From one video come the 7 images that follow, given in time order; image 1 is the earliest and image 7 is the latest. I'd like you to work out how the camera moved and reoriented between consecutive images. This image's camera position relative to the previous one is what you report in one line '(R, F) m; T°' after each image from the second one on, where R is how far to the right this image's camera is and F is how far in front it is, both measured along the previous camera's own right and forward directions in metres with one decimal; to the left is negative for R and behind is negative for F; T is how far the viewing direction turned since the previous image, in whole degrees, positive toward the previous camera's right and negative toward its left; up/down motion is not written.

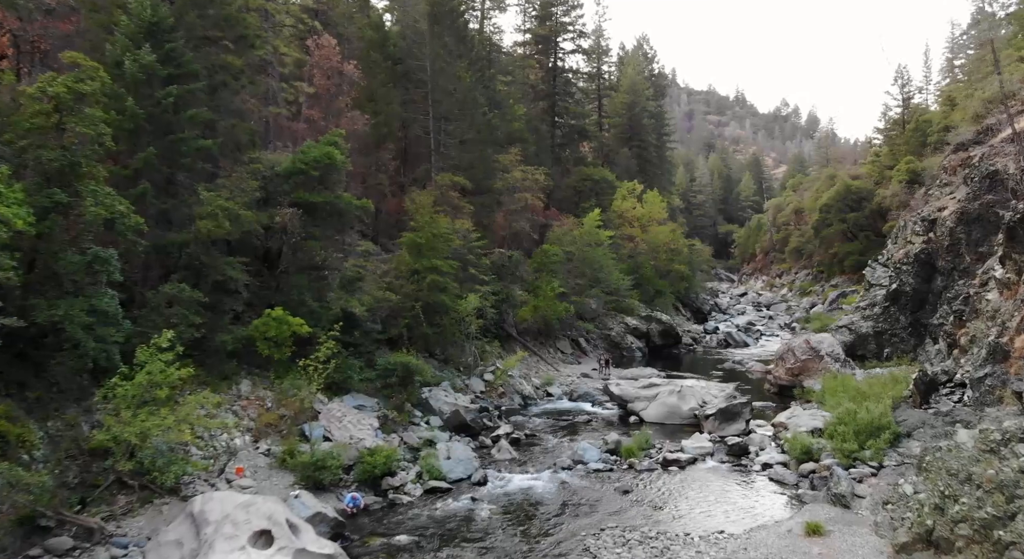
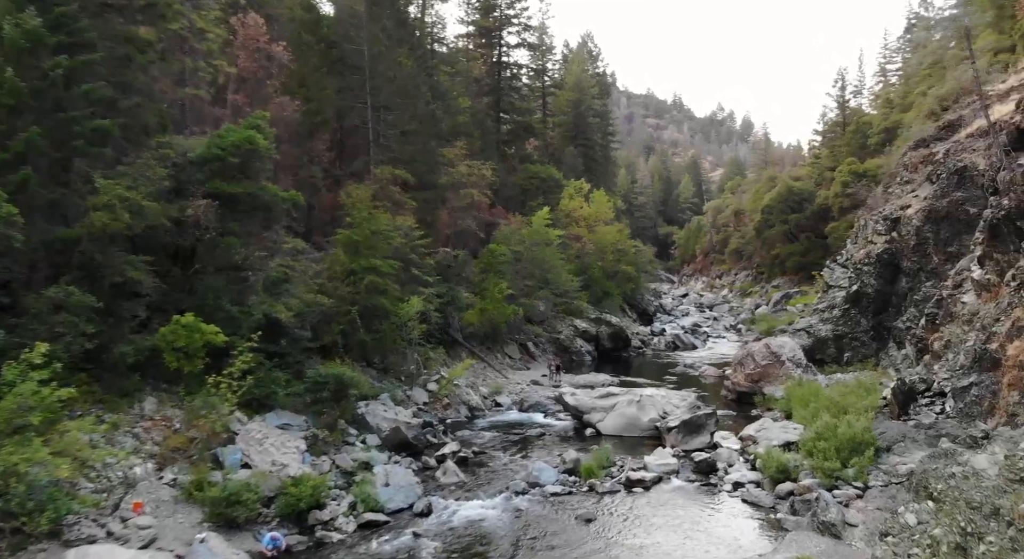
(-0.1, +2.1) m; +5°
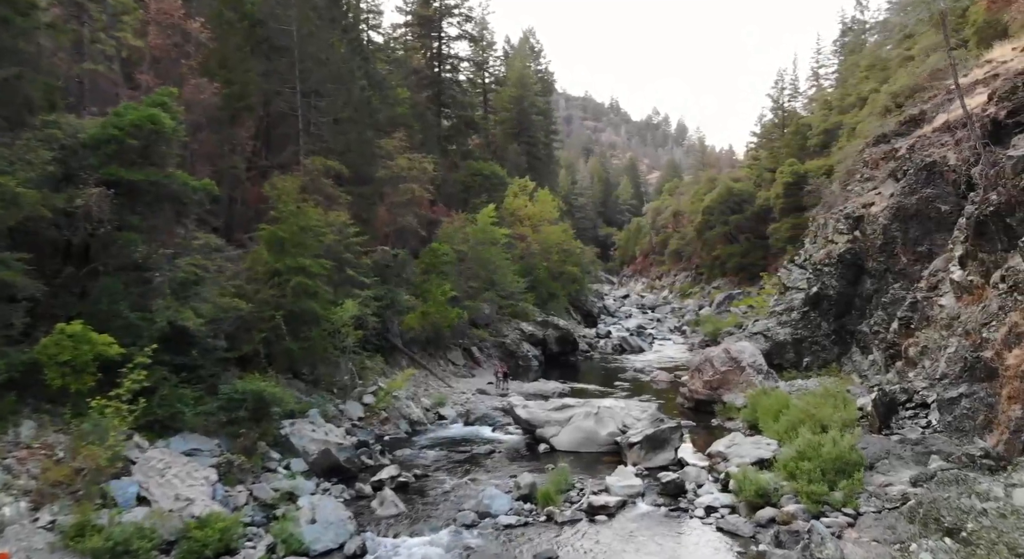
(-0.2, +2.1) m; +5°
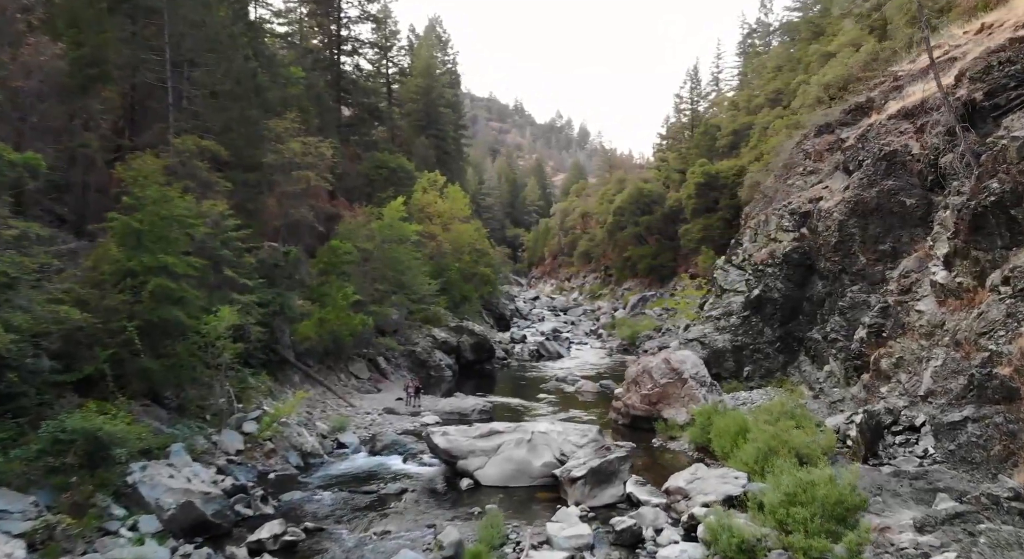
(-0.3, +3.3) m; +8°
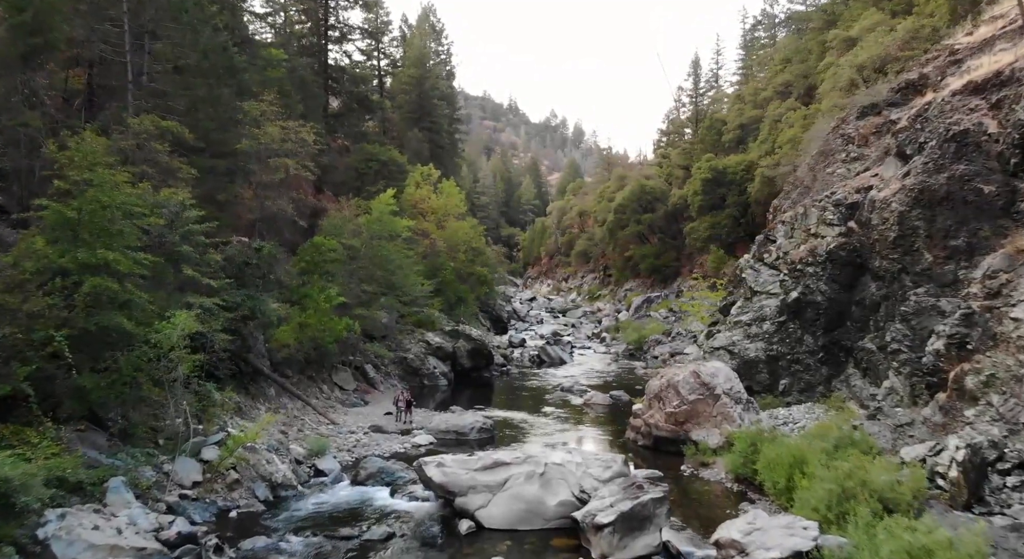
(-0.3, +2.8) m; +1°
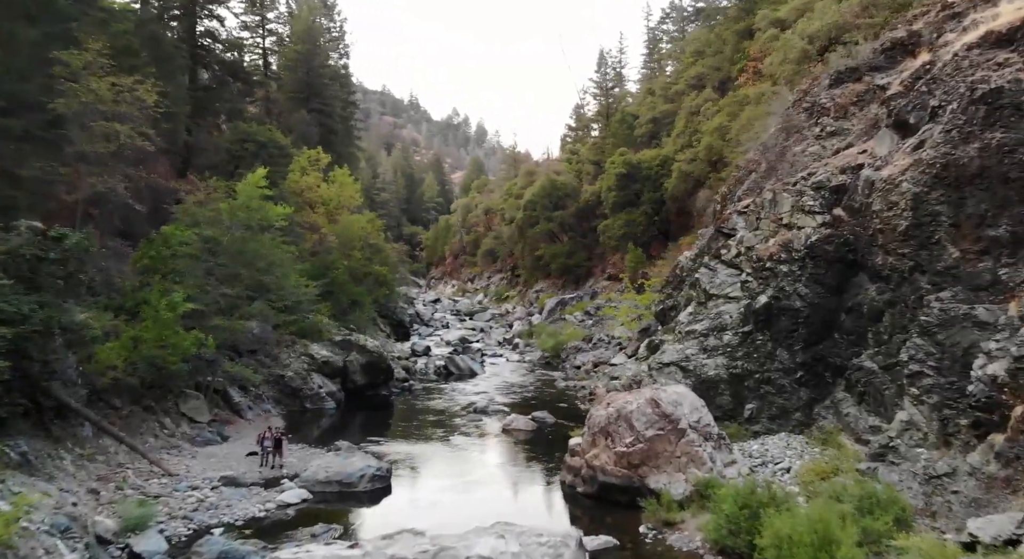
(0.0, +4.7) m; +8°
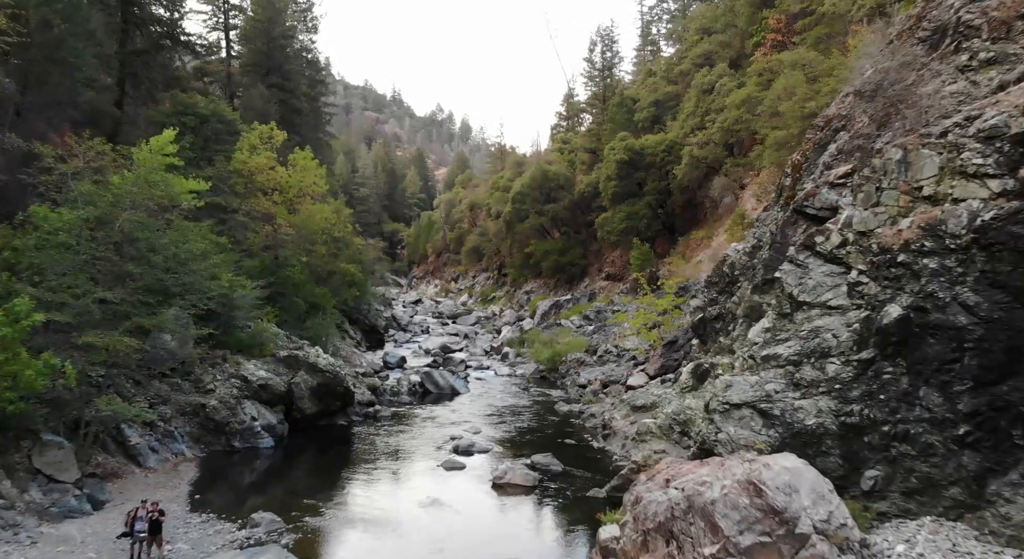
(-0.2, +5.8) m; +1°
